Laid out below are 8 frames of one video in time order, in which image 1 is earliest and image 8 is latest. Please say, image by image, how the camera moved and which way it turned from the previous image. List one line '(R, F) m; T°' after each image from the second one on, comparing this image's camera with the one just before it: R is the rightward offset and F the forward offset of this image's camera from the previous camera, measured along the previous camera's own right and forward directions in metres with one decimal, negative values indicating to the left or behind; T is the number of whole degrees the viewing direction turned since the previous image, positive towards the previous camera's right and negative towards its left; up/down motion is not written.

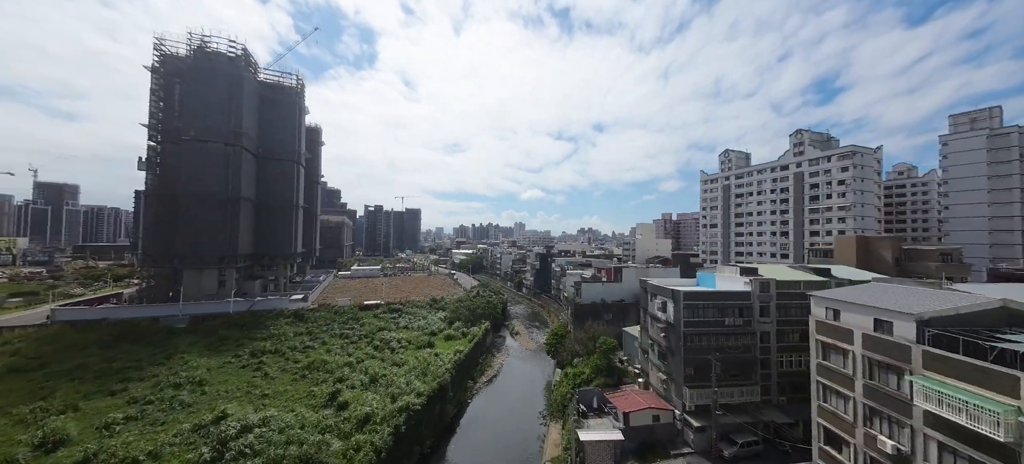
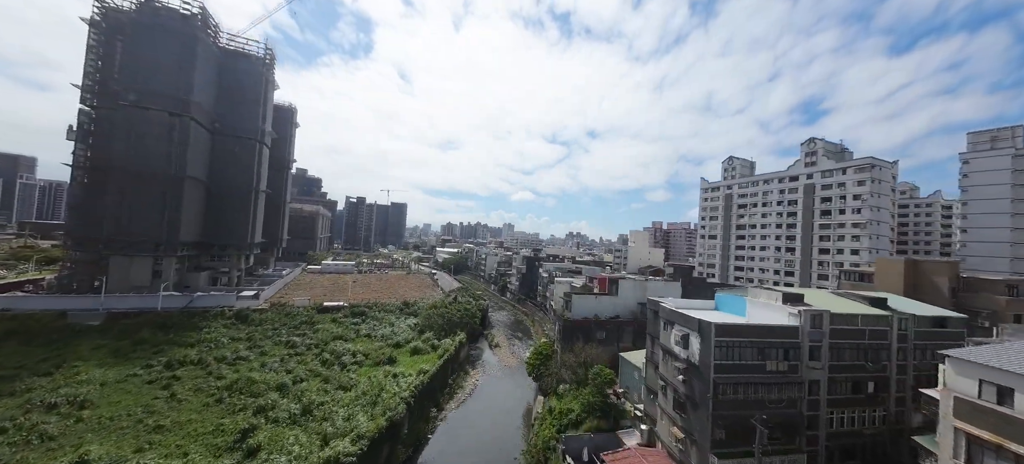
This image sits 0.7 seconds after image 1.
(+0.4, +4.2) m; +2°
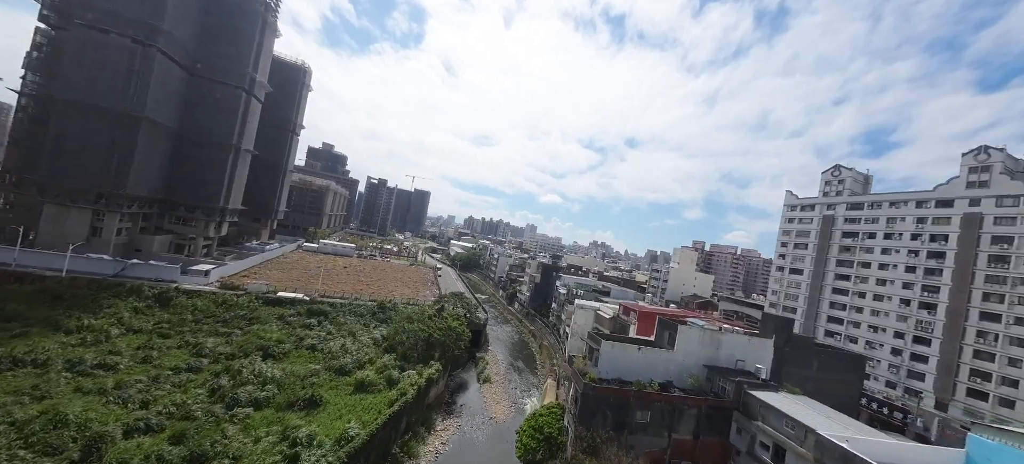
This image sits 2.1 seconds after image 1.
(+0.8, +8.8) m; -4°
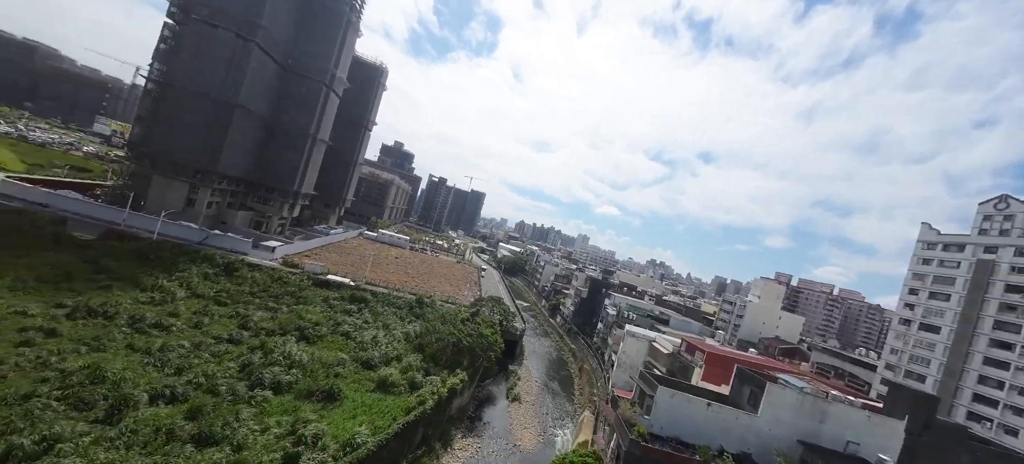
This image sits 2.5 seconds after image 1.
(+0.3, +2.0) m; -9°
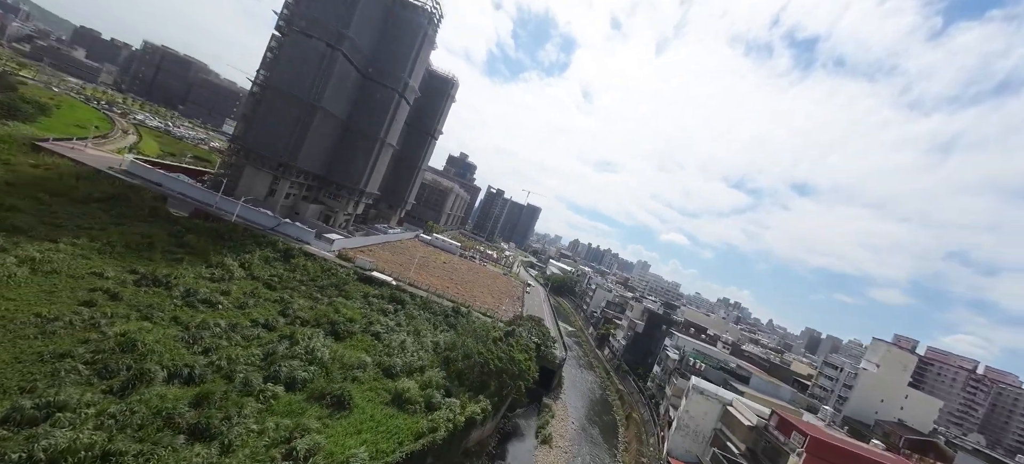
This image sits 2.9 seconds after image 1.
(+0.5, +2.2) m; -10°
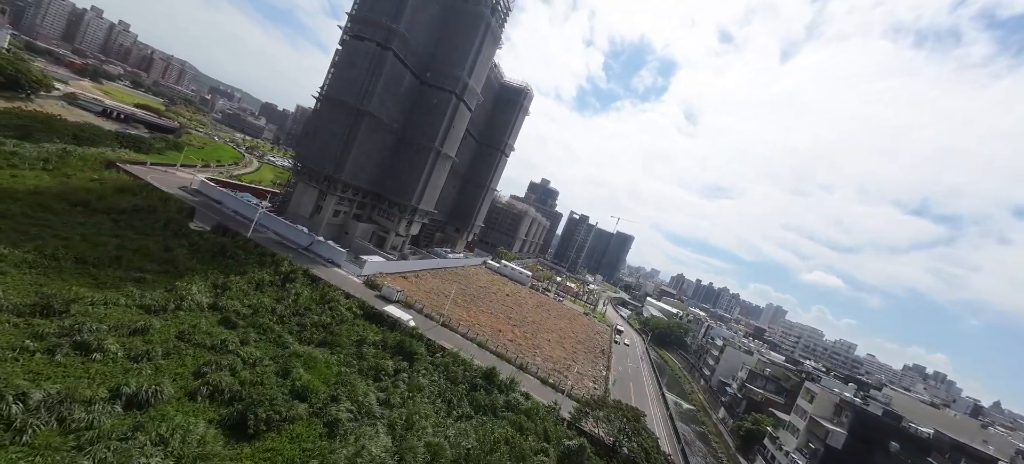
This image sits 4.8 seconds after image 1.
(+0.9, +10.3) m; -16°
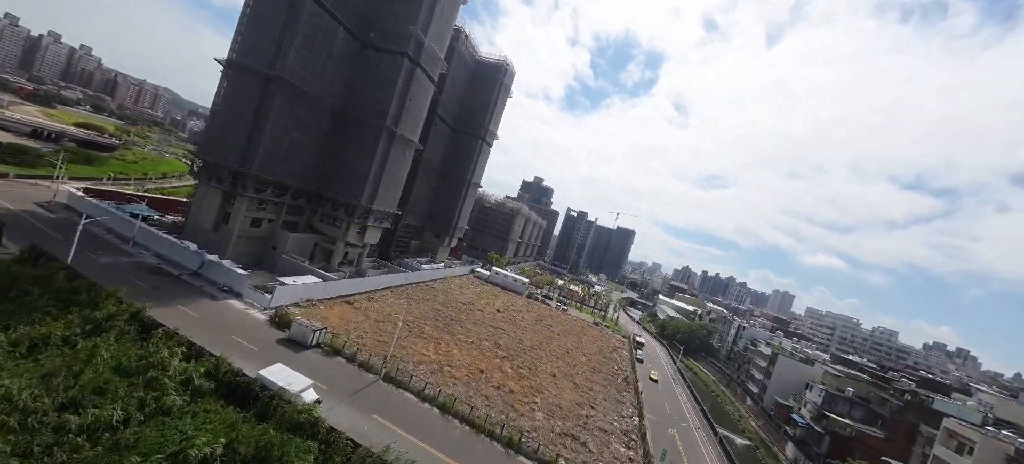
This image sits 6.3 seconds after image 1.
(+1.1, +8.1) m; 0°
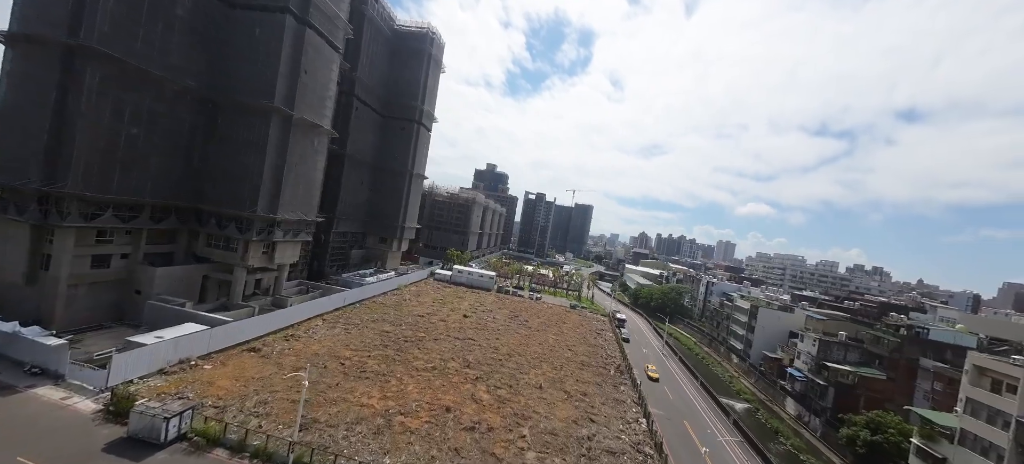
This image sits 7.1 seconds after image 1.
(+0.4, +4.4) m; +7°
